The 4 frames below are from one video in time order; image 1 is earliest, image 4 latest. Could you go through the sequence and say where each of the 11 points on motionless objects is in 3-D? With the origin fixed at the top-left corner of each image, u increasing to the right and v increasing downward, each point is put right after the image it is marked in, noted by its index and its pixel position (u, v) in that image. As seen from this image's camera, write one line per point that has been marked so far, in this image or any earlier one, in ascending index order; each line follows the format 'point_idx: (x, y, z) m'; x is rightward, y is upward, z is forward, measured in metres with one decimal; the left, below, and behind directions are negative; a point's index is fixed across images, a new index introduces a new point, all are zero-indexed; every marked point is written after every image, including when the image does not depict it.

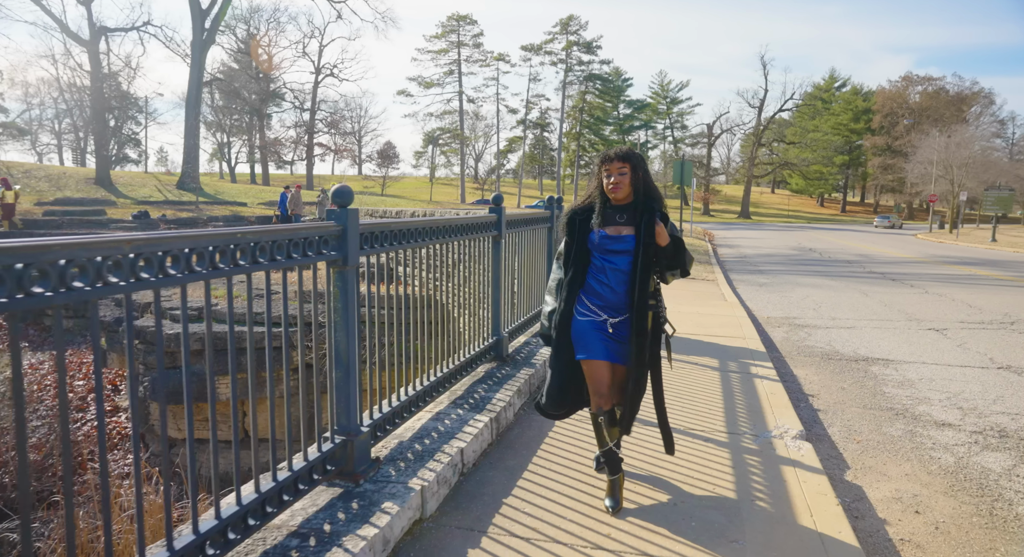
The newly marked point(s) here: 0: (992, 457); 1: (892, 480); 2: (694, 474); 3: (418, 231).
0: (+3.0, -1.1, +4.0) m
1: (+2.2, -1.2, +3.7) m
2: (+1.0, -1.0, +3.5) m
3: (-0.6, +0.3, +3.7) m
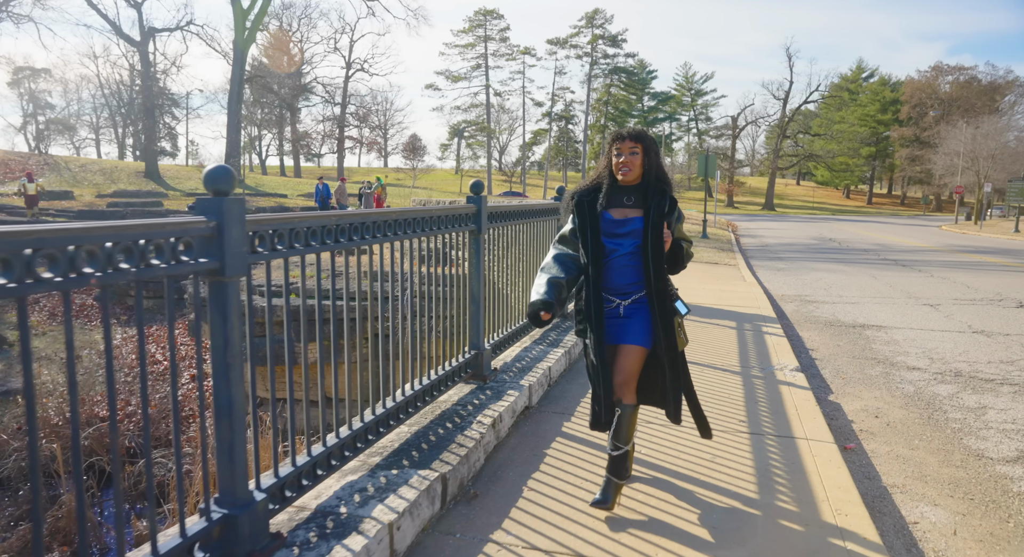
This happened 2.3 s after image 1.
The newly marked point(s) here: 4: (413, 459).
0: (+3.6, -0.9, +5.3) m
1: (+2.8, -0.9, +5.0) m
2: (+1.5, -0.8, +4.8) m
3: (0.0, +0.5, +5.0) m
4: (-0.5, -0.9, +3.1) m
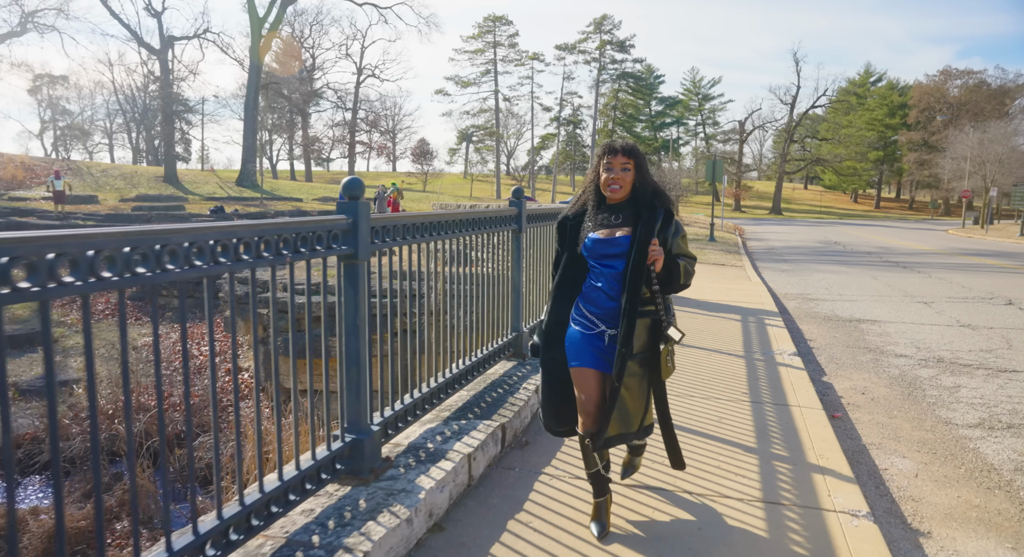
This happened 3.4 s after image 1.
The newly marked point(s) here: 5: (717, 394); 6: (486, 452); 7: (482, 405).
0: (+3.9, -0.9, +6.0) m
1: (+3.0, -0.9, +5.7) m
2: (+1.8, -0.8, +5.5) m
3: (+0.3, +0.6, +5.8) m
4: (-0.2, -0.8, +3.8) m
5: (+1.5, -0.9, +4.8) m
6: (-0.1, -0.9, +3.4) m
7: (-0.2, -0.8, +3.9) m
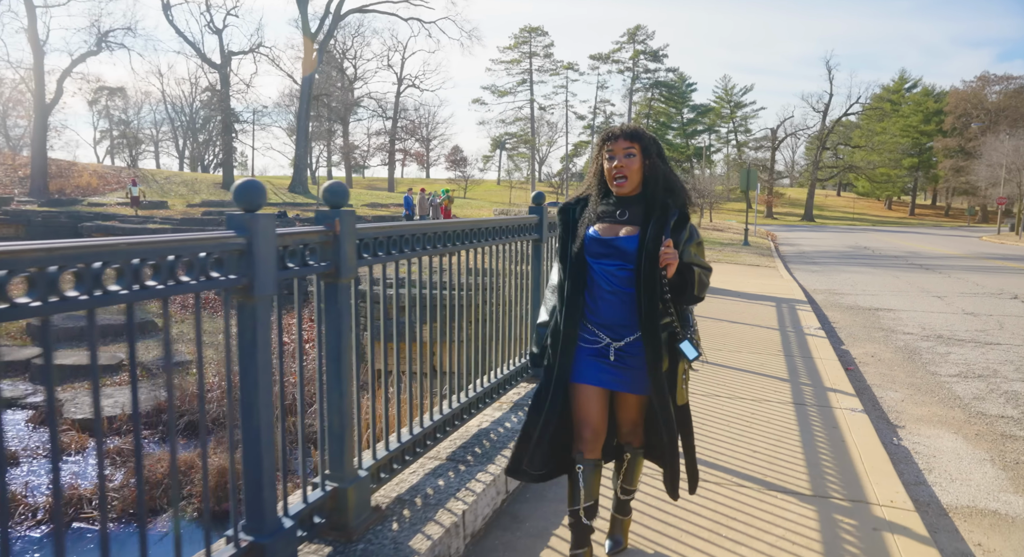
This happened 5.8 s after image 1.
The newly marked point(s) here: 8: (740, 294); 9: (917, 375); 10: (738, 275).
0: (+4.8, -0.8, +7.5) m
1: (+4.0, -0.8, +7.2) m
2: (+2.8, -0.7, +7.1) m
3: (+1.3, +0.7, +7.5) m
4: (+0.7, -0.6, +5.5) m
5: (+2.5, -0.7, +6.4) m
6: (+0.7, -0.8, +5.1) m
7: (+0.7, -0.6, +5.6) m
8: (+3.7, -0.3, +10.2) m
9: (+3.8, -0.9, +6.0) m
10: (+4.9, +0.1, +13.7) m
